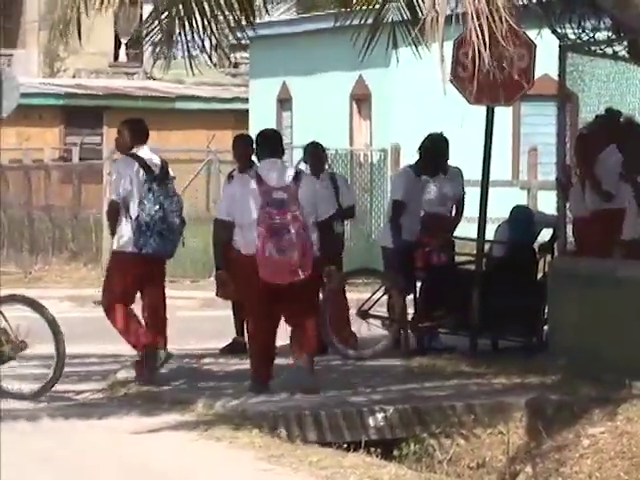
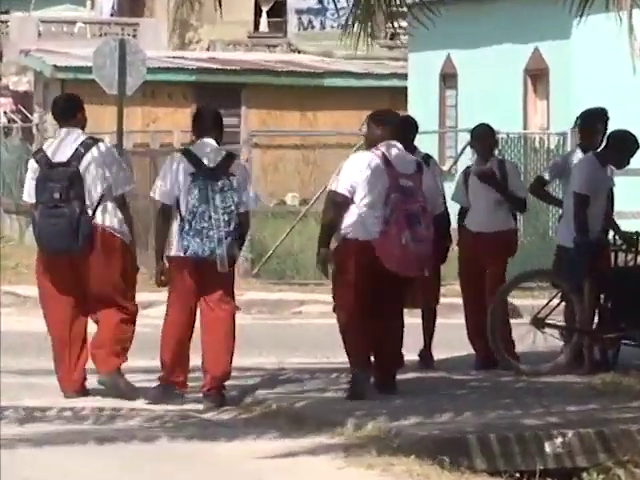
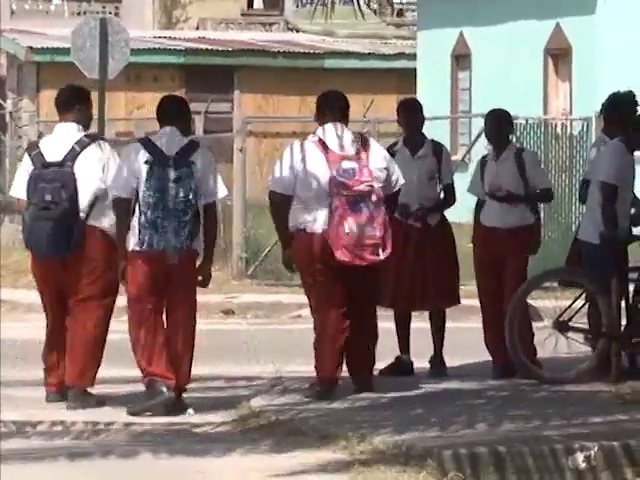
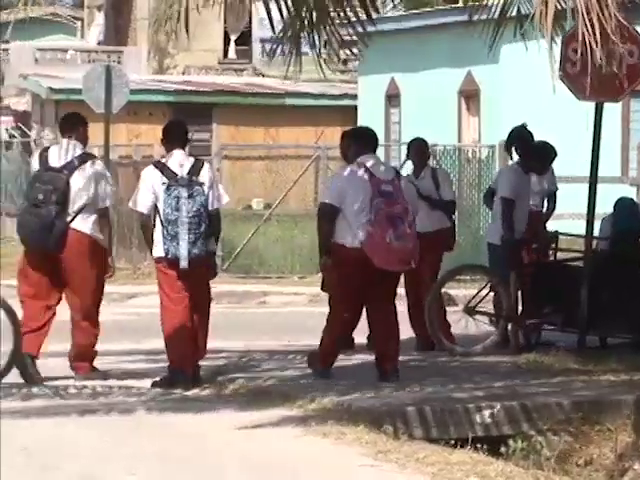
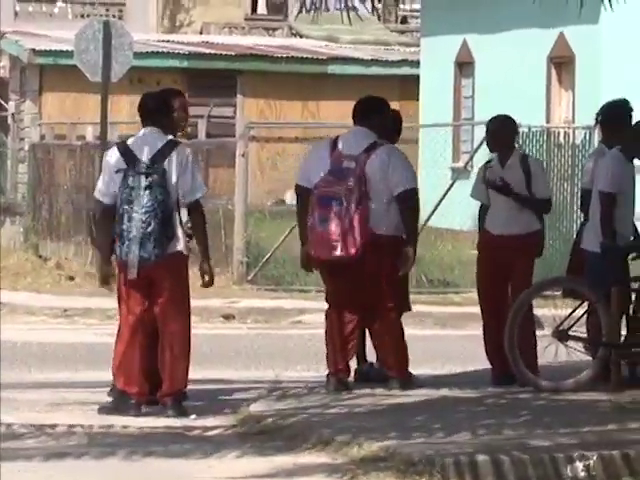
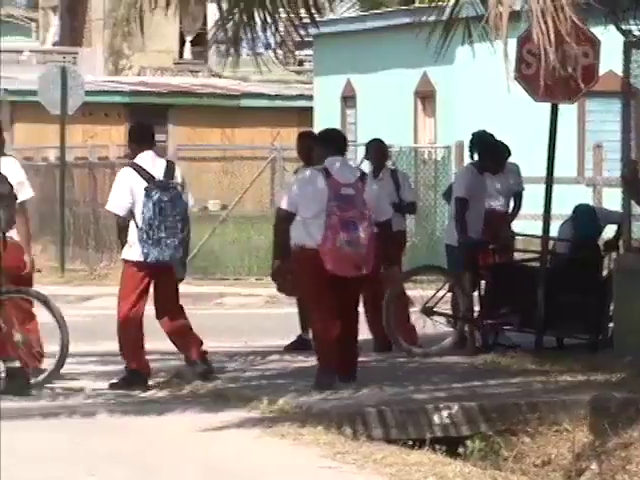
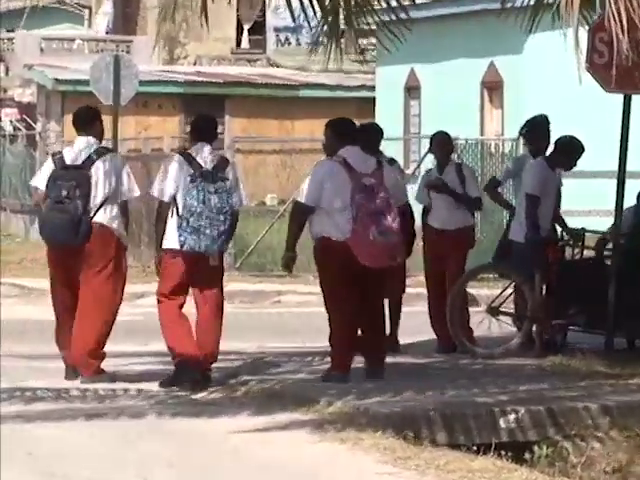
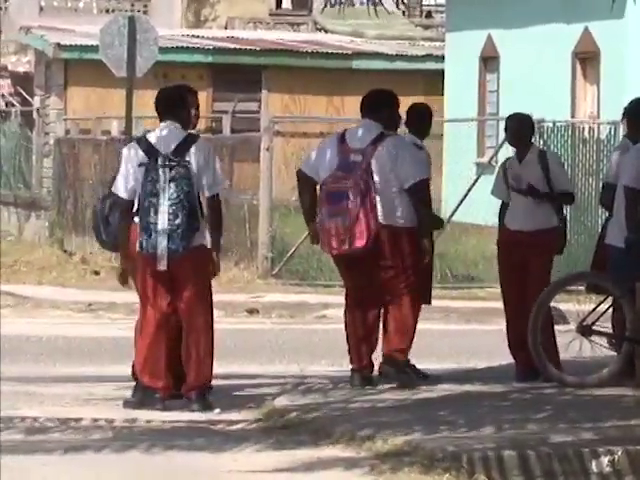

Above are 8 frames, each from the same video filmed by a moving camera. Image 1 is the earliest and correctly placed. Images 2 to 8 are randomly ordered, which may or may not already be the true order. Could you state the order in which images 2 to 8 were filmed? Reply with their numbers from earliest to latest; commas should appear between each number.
6, 4, 7, 2, 3, 8, 5
